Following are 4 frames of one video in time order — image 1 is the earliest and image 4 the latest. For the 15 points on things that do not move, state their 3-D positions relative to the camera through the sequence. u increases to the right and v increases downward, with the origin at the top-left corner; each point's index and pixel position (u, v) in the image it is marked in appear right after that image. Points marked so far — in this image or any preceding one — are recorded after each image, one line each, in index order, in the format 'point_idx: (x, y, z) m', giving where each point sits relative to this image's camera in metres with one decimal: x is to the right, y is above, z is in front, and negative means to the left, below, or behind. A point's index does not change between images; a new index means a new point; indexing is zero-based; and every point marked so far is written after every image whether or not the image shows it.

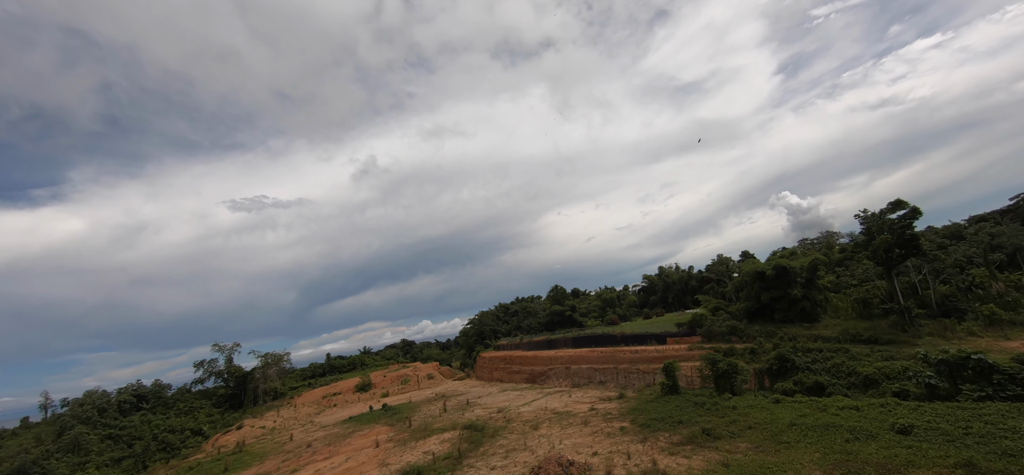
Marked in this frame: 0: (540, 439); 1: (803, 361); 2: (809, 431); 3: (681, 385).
0: (+0.9, -6.5, +14.6) m
1: (+11.6, -4.9, +17.9) m
2: (+6.9, -4.5, +10.5) m
3: (+6.8, -5.9, +18.1) m
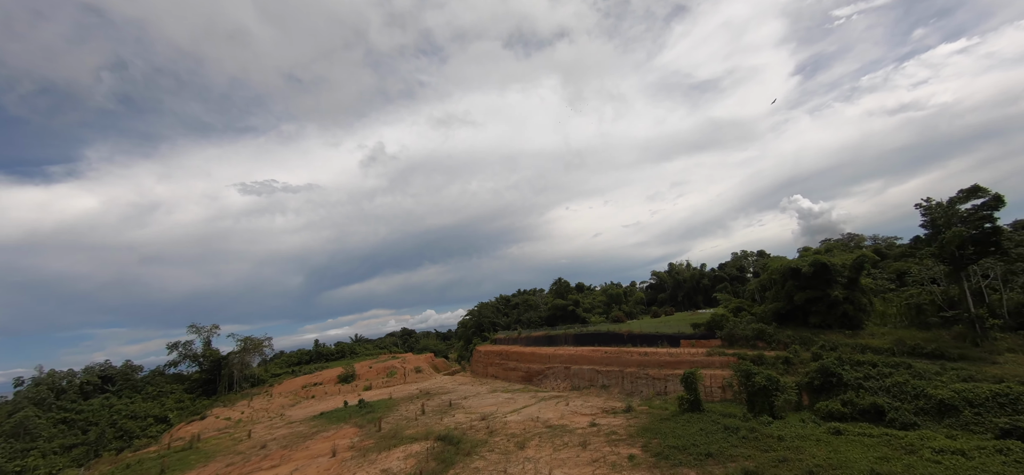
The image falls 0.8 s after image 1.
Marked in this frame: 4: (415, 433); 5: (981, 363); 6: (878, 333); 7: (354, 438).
0: (+0.4, -5.8, +11.5) m
1: (+11.1, -4.5, +14.6) m
2: (+6.3, -4.1, +7.3) m
3: (+6.3, -5.3, +14.9) m
4: (-3.5, -7.2, +16.5) m
5: (+15.0, -4.0, +14.3) m
6: (+15.2, -4.0, +18.6) m
7: (-6.2, -8.0, +17.9) m
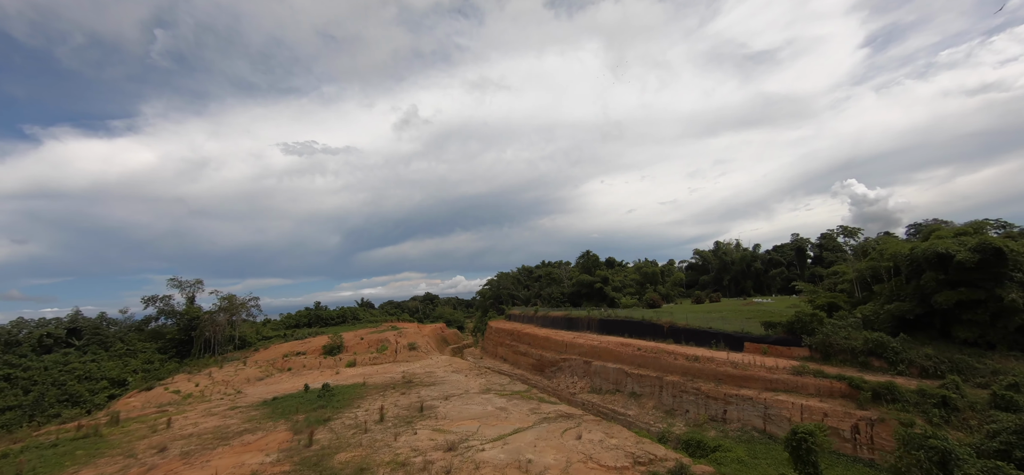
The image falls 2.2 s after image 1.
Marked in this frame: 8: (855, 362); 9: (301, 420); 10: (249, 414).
0: (-0.4, -4.7, +5.7) m
1: (+10.6, -3.9, +8.0) m
2: (+5.3, -3.6, +1.1) m
3: (+5.7, -4.4, +8.7) m
4: (-4.0, -5.6, +11.1) m
5: (+14.4, -3.6, +7.4) m
6: (+14.9, -3.3, +11.6) m
7: (-6.6, -6.1, +12.7) m
8: (+10.5, -3.7, +13.7) m
9: (-7.4, -6.4, +15.9) m
10: (-10.4, -7.0, +18.0) m
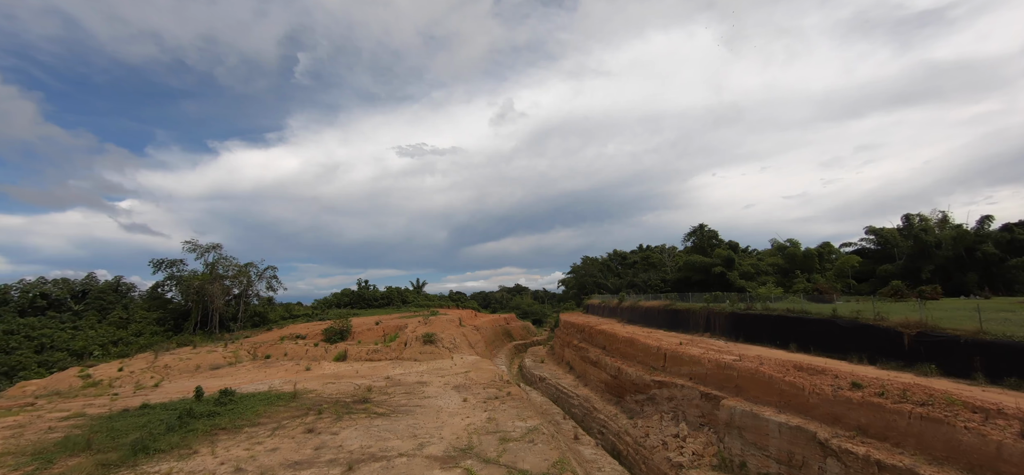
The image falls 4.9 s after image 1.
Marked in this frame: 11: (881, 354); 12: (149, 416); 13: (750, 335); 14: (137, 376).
0: (-3.0, -2.3, -4.3) m
1: (+8.3, -1.7, -4.5) m
2: (+1.6, -1.4, -10.1) m
3: (+3.7, -2.1, -2.8) m
4: (-5.3, -3.1, +1.7) m
5: (+11.9, -1.5, -6.0) m
6: (+13.4, -1.2, -2.0) m
7: (-7.5, -3.6, +3.9) m
8: (+9.5, -1.5, +1.1) m
9: (-7.5, -3.9, +7.2) m
10: (-10.0, -4.4, +9.9) m
11: (+7.3, -2.2, +9.0) m
12: (-8.7, -4.4, +11.1) m
13: (+6.8, -2.7, +13.1) m
14: (-14.0, -5.2, +16.8) m
